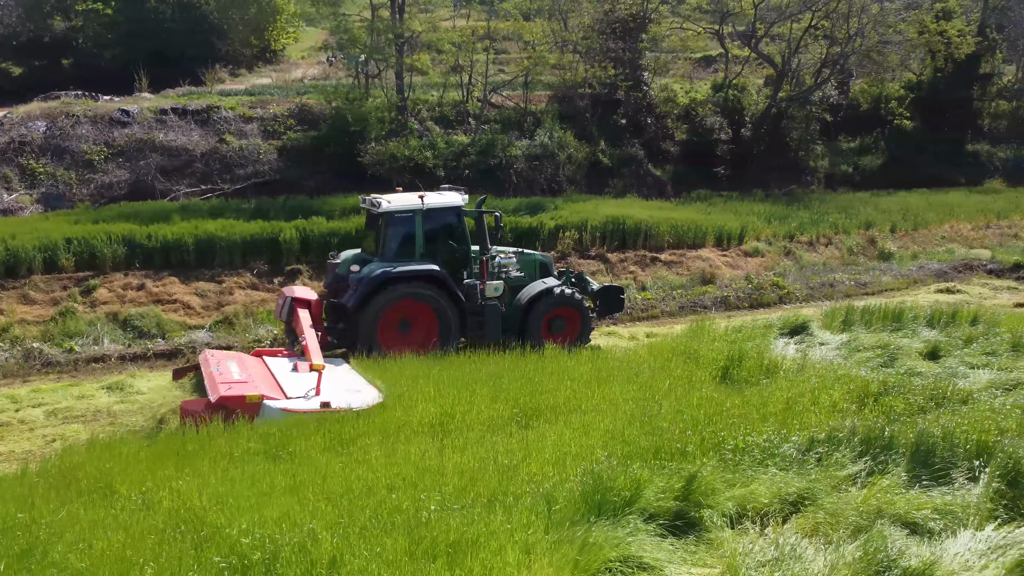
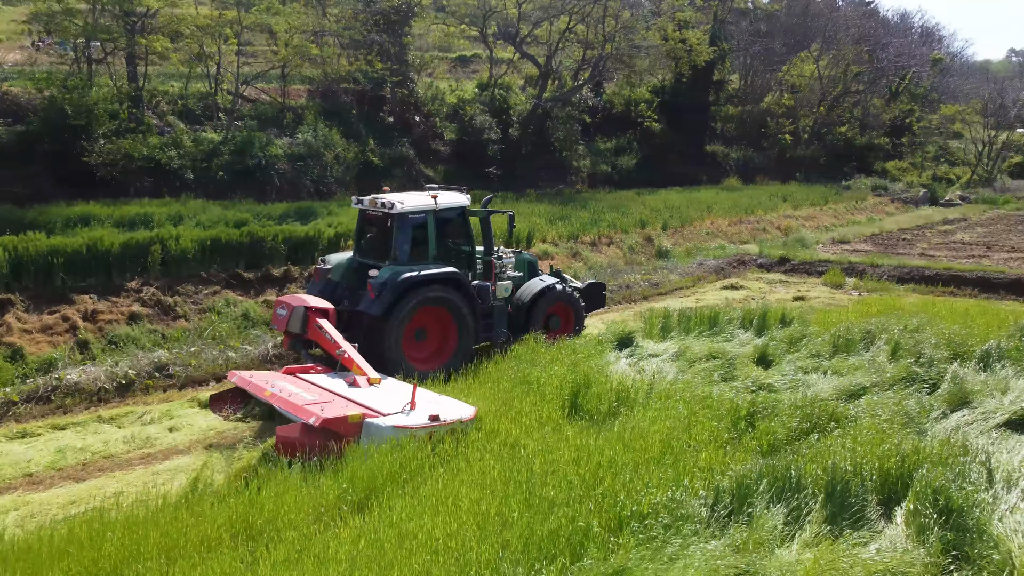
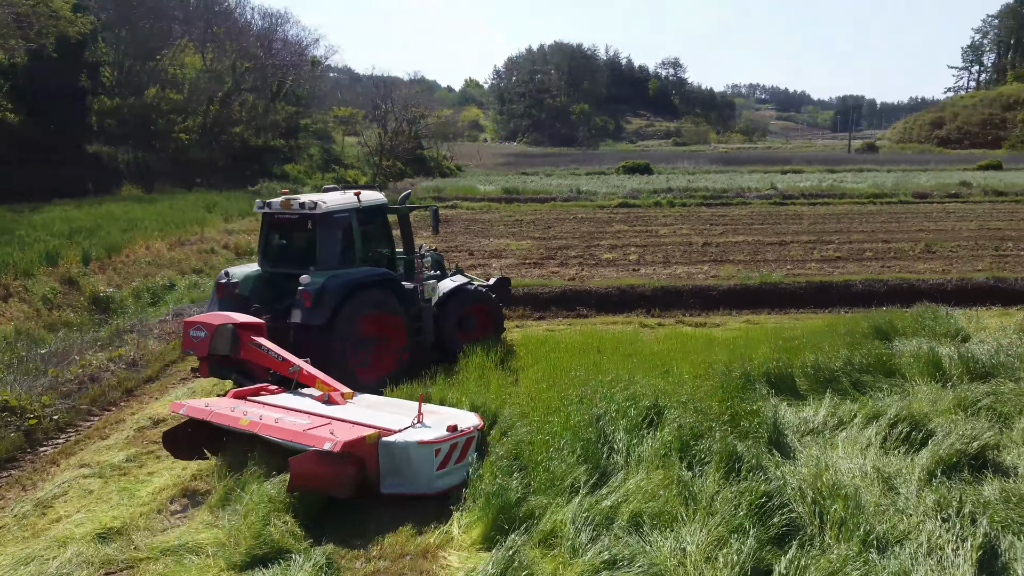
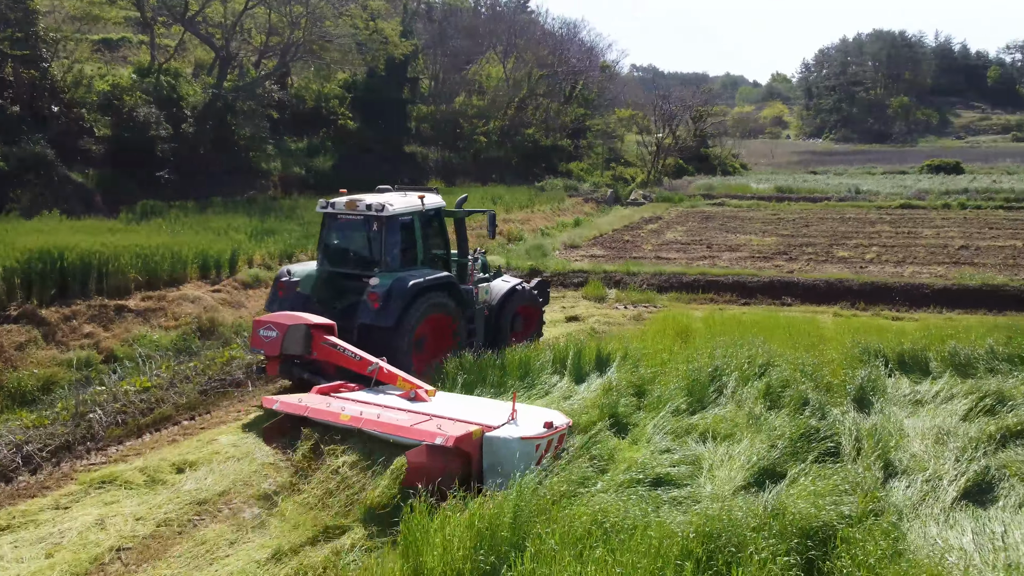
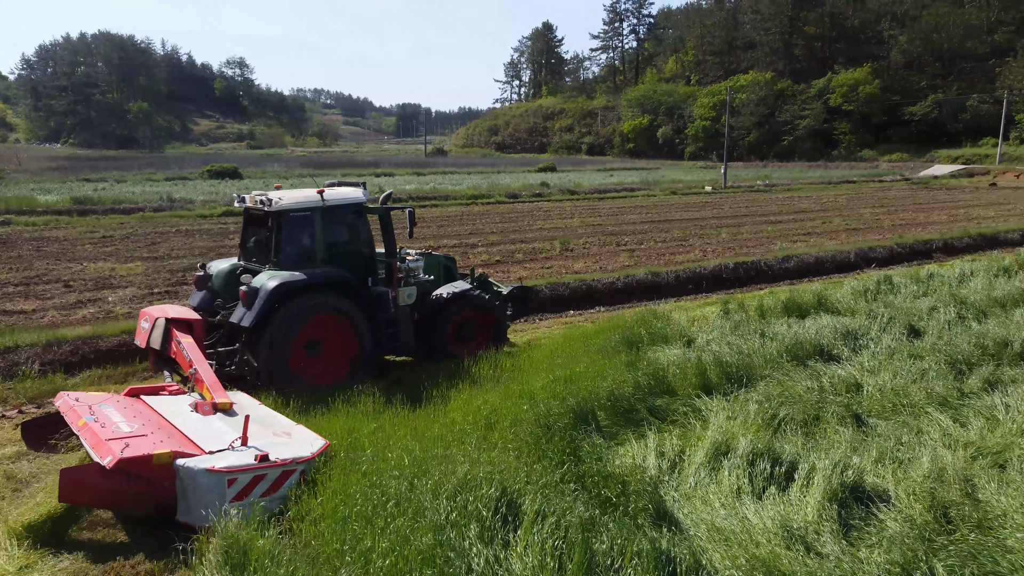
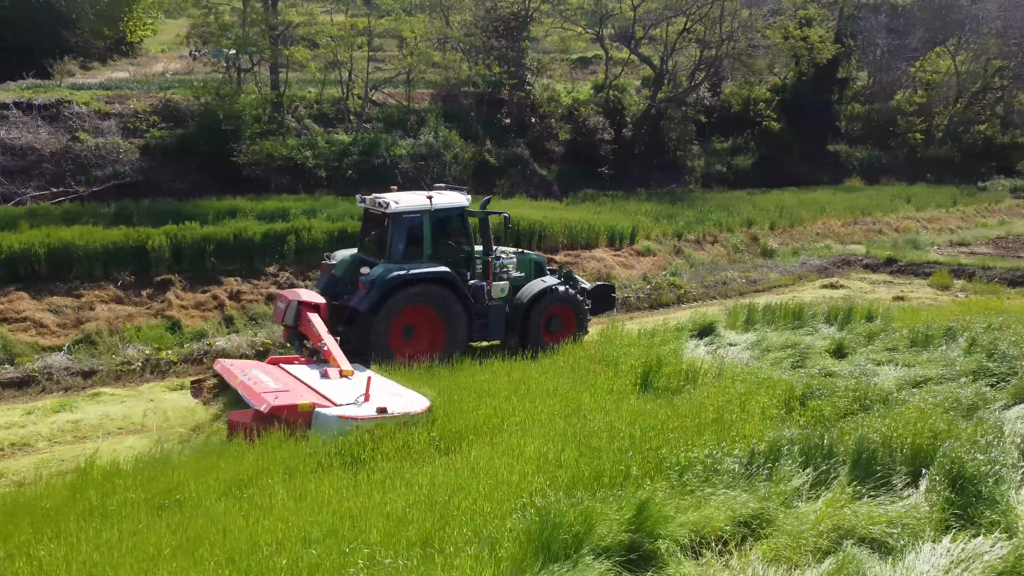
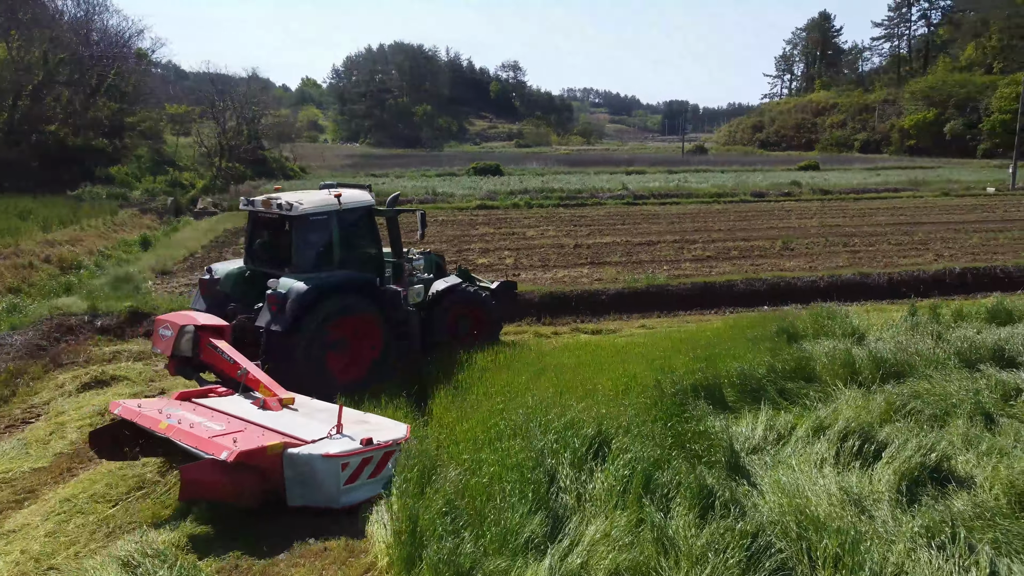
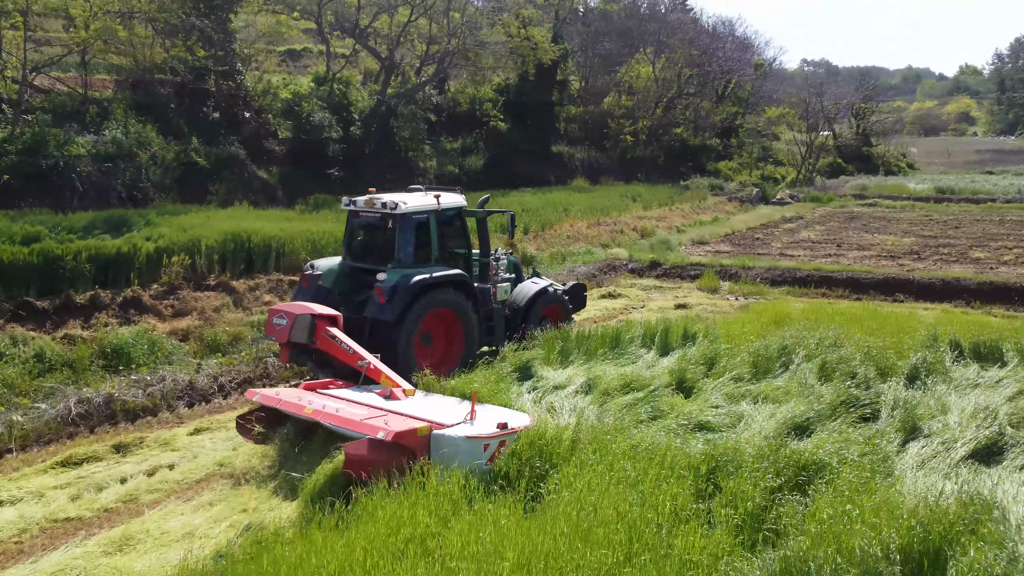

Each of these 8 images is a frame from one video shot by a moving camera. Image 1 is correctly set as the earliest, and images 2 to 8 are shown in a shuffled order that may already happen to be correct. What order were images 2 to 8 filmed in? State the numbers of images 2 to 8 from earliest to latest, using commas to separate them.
6, 2, 8, 4, 3, 7, 5
